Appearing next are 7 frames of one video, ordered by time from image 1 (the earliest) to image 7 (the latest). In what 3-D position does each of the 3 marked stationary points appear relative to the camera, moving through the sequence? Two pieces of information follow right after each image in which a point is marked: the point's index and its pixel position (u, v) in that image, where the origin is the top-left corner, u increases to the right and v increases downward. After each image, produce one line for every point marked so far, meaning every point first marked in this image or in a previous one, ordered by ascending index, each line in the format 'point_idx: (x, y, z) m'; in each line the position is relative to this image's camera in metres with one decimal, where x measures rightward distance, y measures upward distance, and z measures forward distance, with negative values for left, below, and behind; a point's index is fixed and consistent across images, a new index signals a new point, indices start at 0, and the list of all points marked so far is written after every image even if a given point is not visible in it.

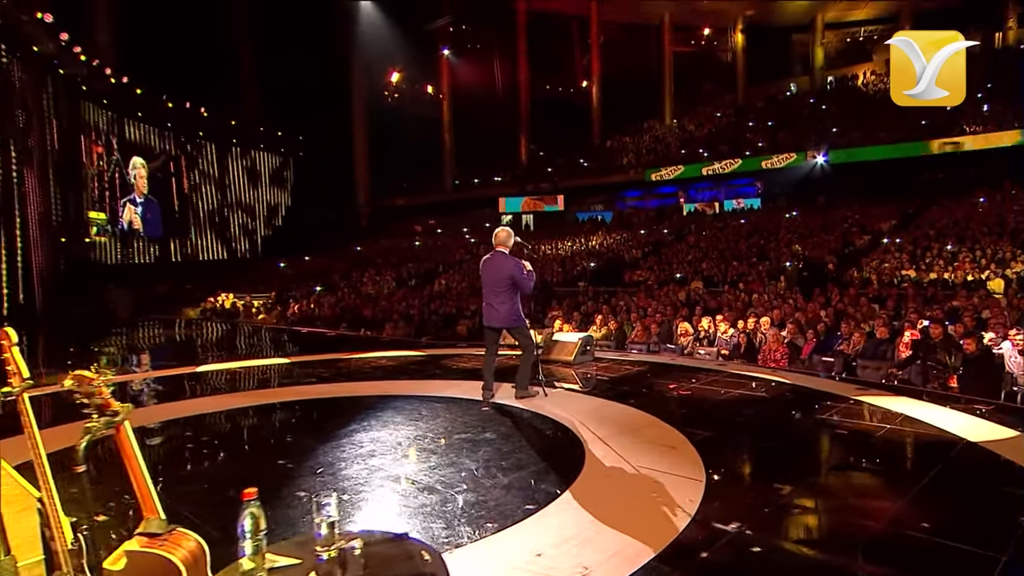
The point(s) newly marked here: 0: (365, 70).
0: (-5.3, +8.0, +19.4) m
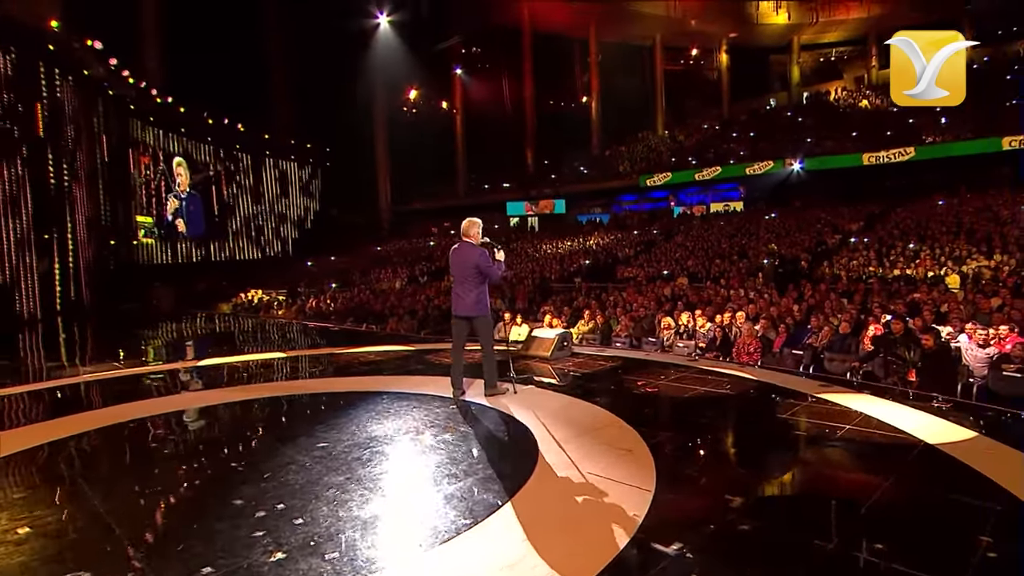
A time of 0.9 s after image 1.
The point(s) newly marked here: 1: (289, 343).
0: (-5.1, +8.1, +20.6) m
1: (-4.2, -1.0, +8.5) m
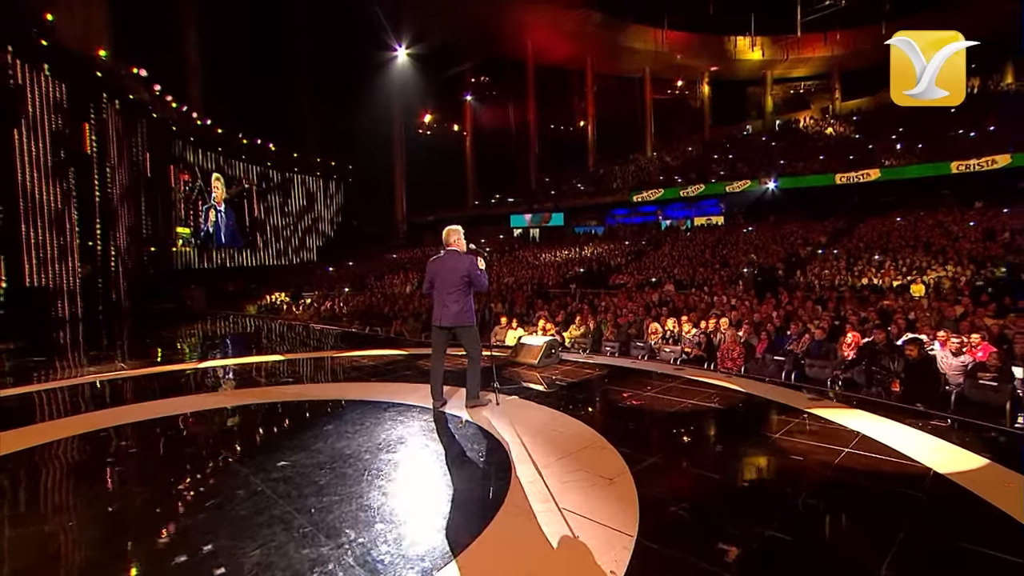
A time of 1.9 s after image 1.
0: (-4.9, +7.9, +22.1) m
1: (-4.1, -1.1, +9.8) m
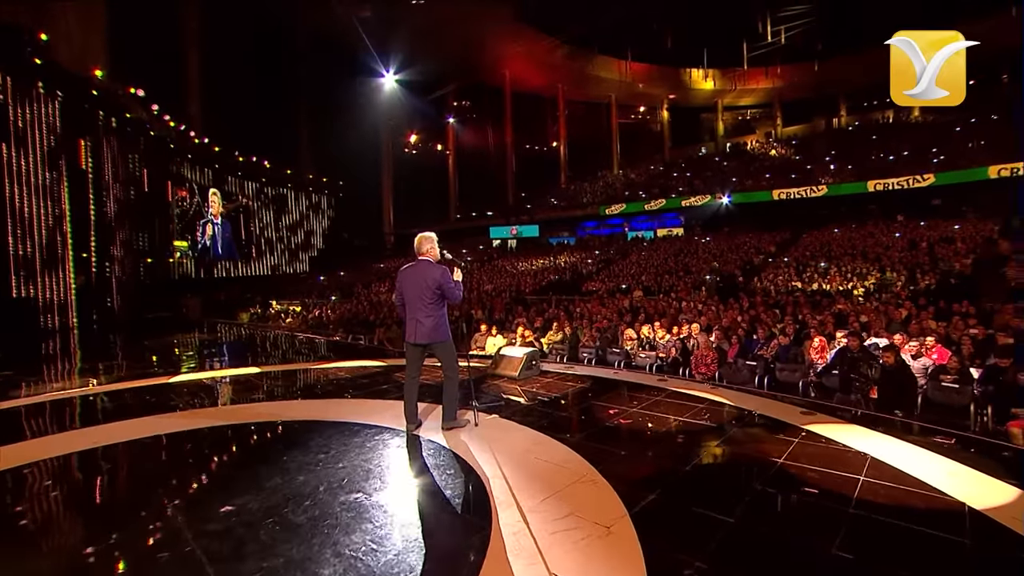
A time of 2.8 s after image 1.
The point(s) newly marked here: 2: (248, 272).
0: (-5.8, +7.5, +23.3) m
1: (-4.5, -1.2, +10.9) m
2: (-9.2, +0.4, +16.7) m
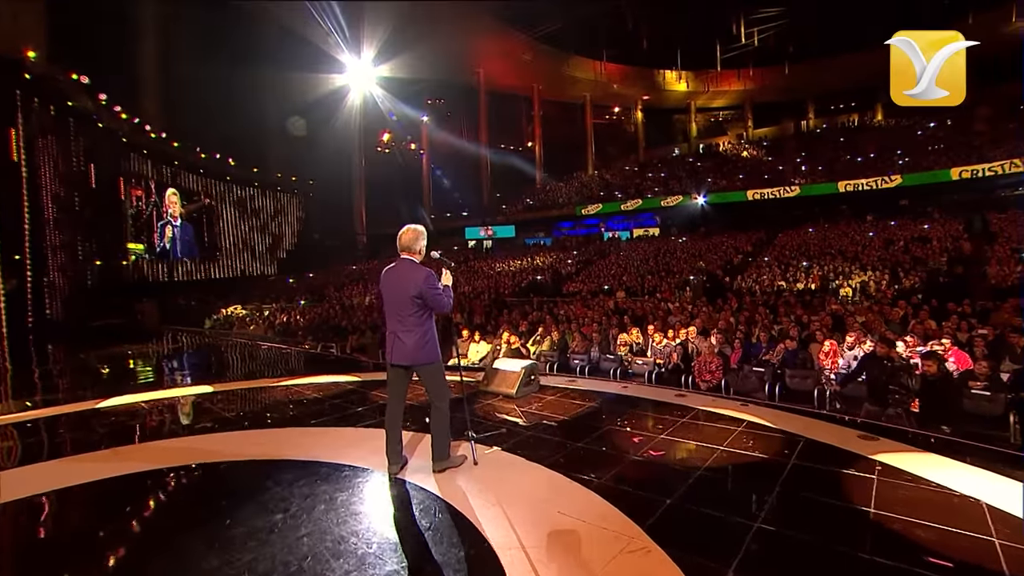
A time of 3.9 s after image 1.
0: (-7.0, +7.4, +22.8) m
1: (-5.0, -1.3, +10.5) m
2: (-10.1, +0.3, +15.9) m
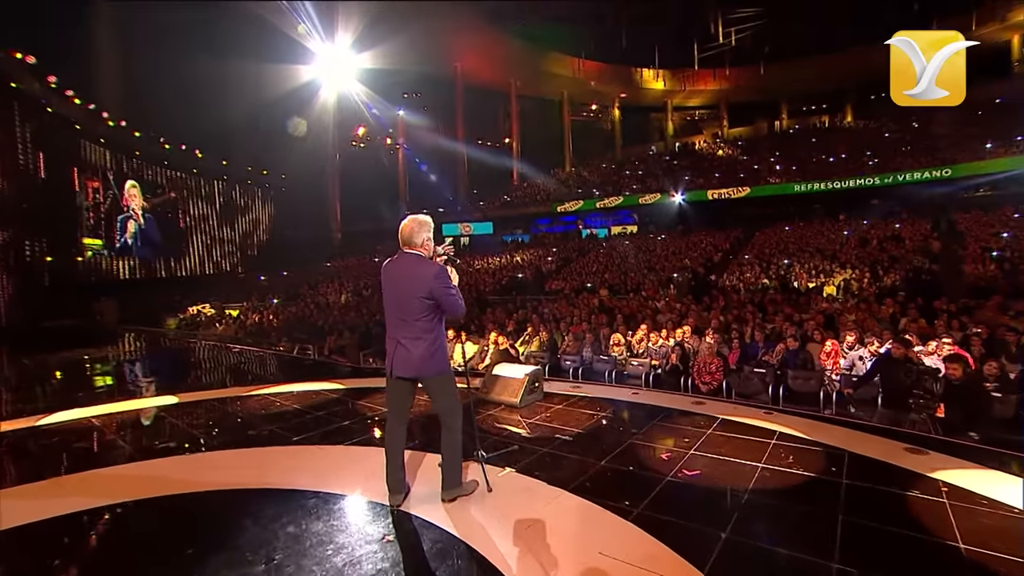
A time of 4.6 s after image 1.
0: (-8.1, +7.5, +22.2) m
1: (-5.5, -1.2, +10.1) m
2: (-10.8, +0.4, +15.2) m
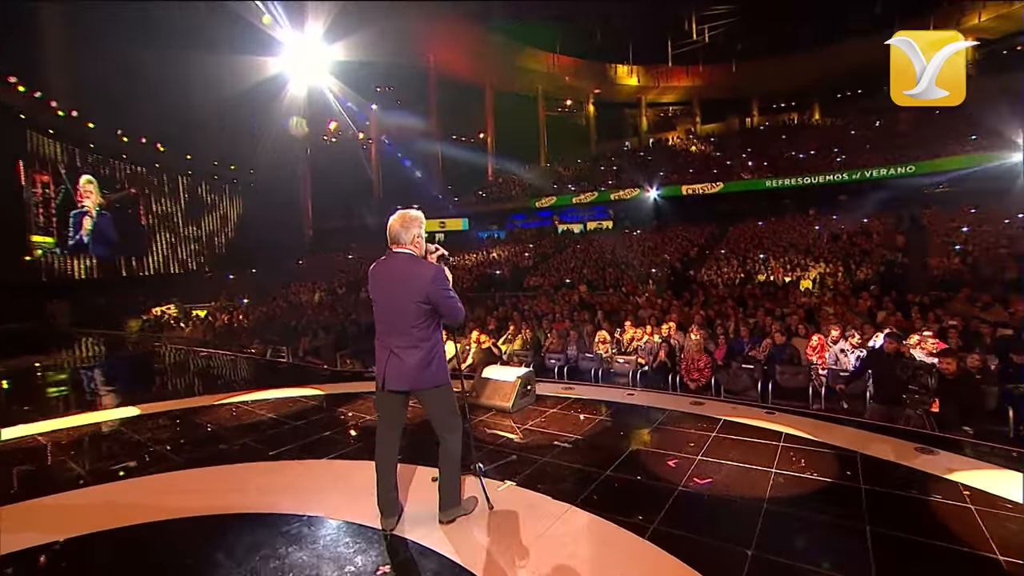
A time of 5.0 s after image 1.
0: (-9.3, +7.6, +21.7) m
1: (-5.9, -1.2, +9.7) m
2: (-11.5, +0.4, +14.6) m
